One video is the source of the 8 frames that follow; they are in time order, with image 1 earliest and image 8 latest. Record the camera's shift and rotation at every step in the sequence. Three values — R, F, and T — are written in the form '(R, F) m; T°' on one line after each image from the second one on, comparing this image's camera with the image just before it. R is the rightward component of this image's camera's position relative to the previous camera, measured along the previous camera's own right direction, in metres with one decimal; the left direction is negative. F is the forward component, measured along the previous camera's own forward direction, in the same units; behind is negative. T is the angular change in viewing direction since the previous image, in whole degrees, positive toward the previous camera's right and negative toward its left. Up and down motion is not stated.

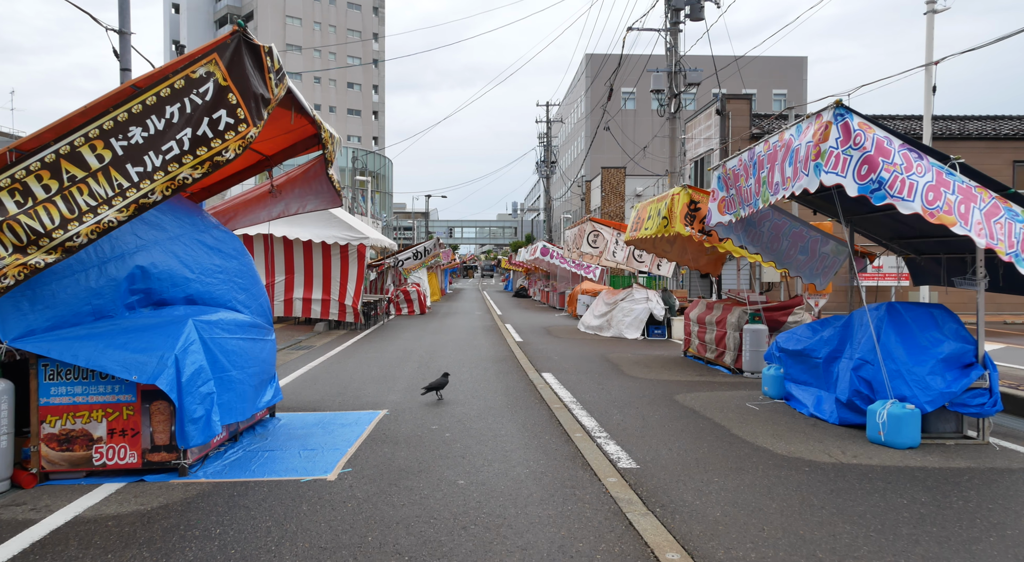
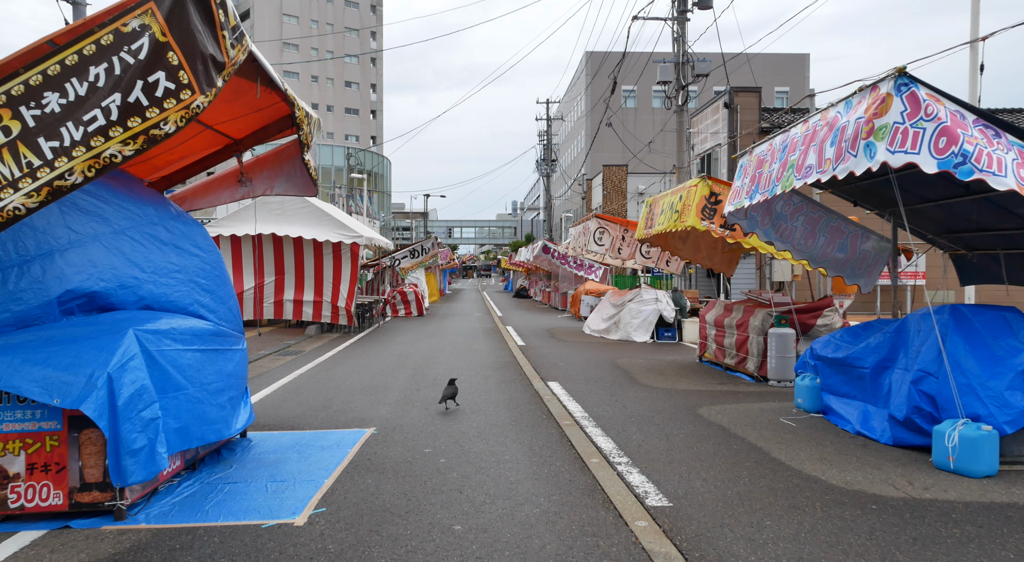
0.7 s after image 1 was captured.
(0.0, +0.8) m; 0°
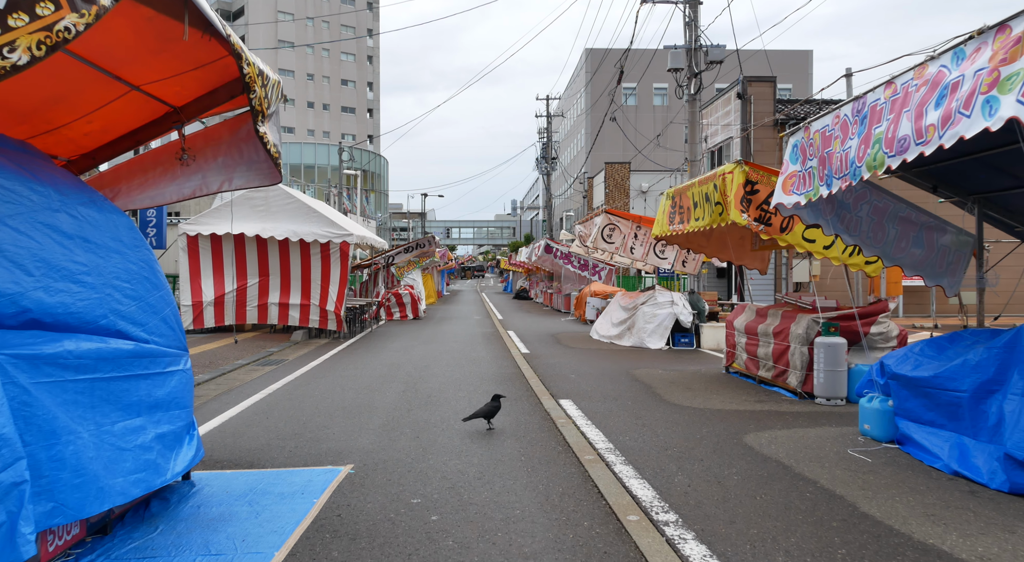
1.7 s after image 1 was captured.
(-0.1, +1.2) m; 0°
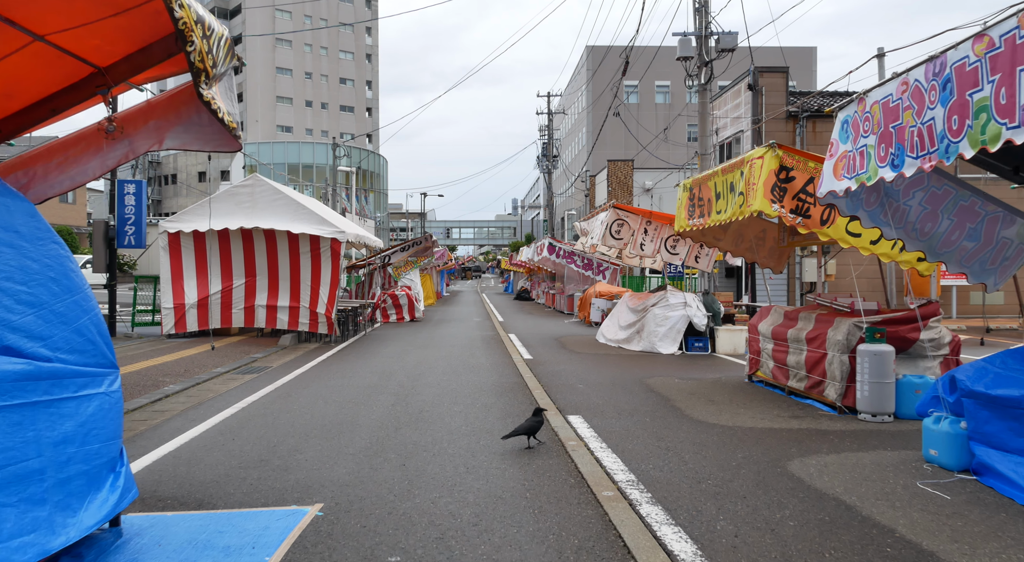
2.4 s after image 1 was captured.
(0.0, +0.9) m; 0°
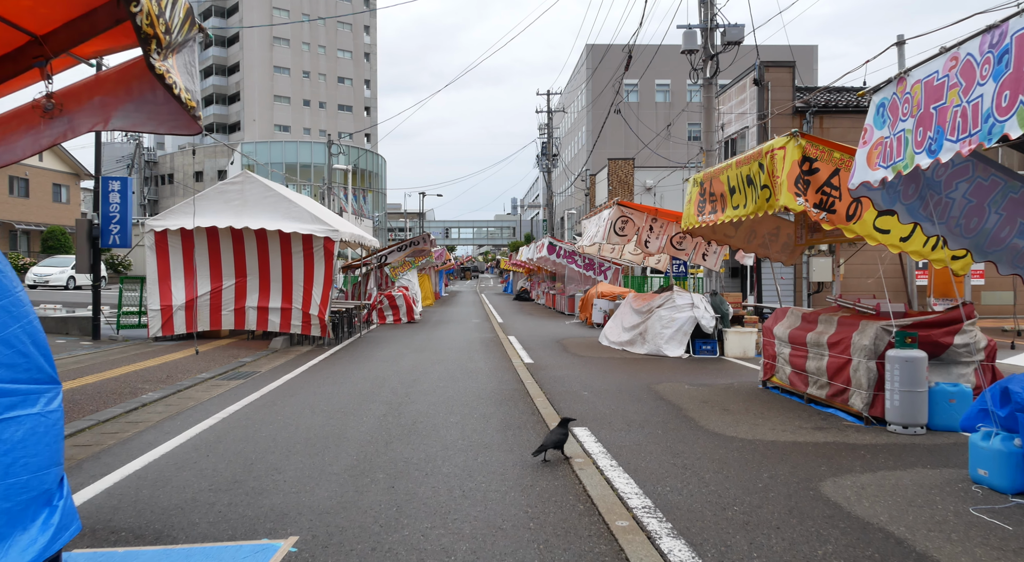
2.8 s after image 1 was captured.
(0.0, +0.5) m; 0°
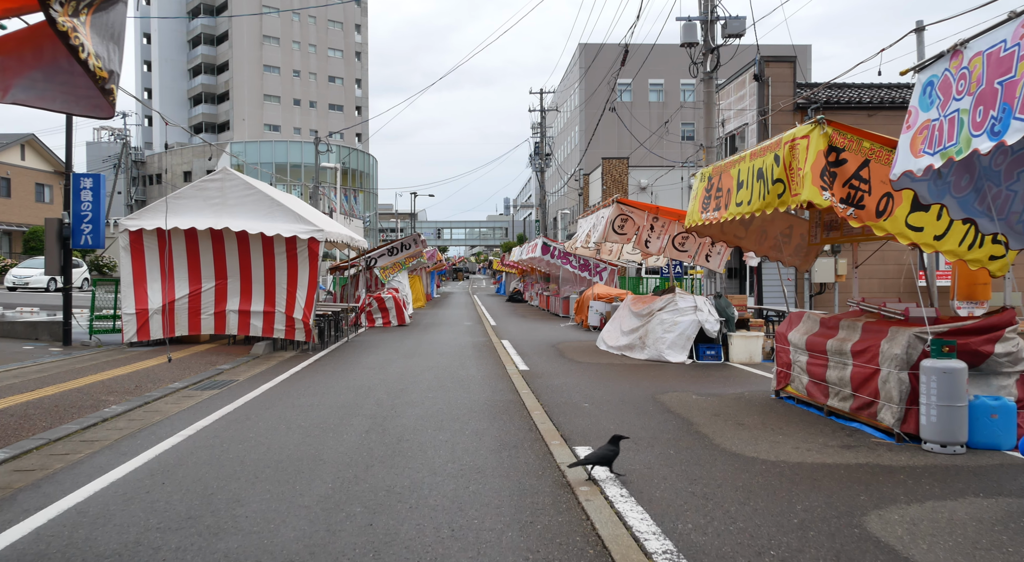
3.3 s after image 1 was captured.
(0.0, +0.6) m; +1°
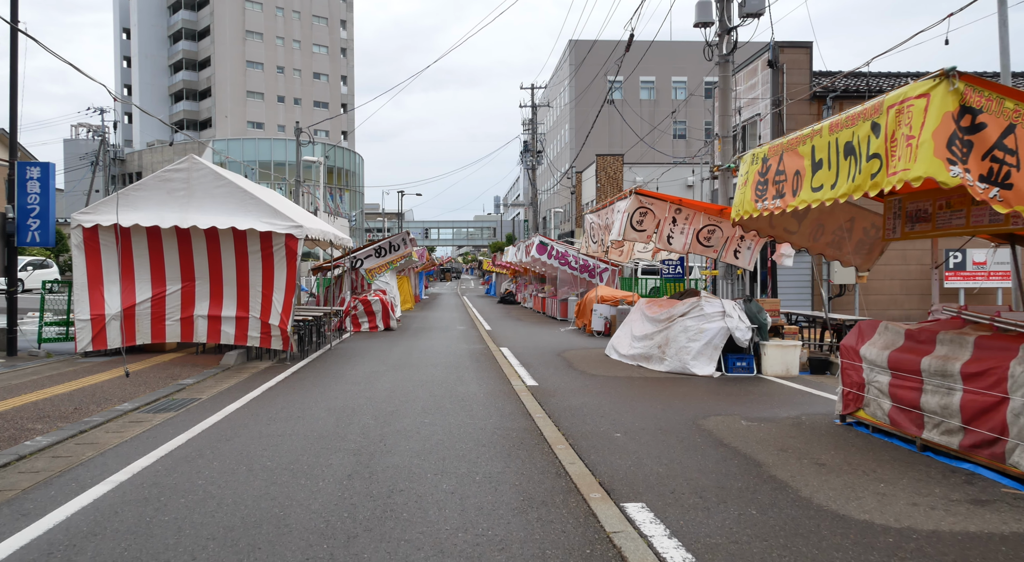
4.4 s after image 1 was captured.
(-0.3, +1.4) m; +1°
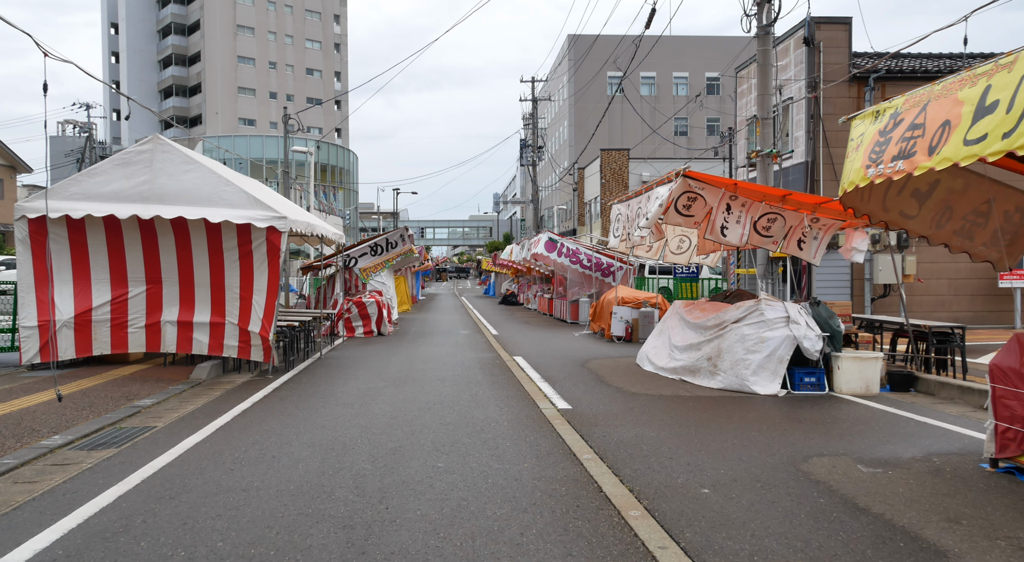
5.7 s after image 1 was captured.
(-0.4, +1.7) m; 0°
